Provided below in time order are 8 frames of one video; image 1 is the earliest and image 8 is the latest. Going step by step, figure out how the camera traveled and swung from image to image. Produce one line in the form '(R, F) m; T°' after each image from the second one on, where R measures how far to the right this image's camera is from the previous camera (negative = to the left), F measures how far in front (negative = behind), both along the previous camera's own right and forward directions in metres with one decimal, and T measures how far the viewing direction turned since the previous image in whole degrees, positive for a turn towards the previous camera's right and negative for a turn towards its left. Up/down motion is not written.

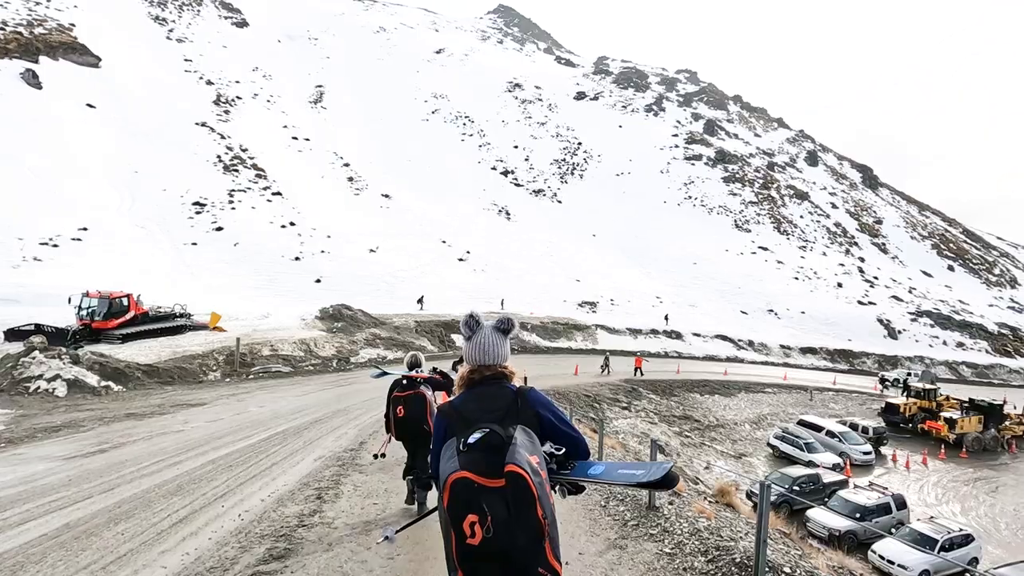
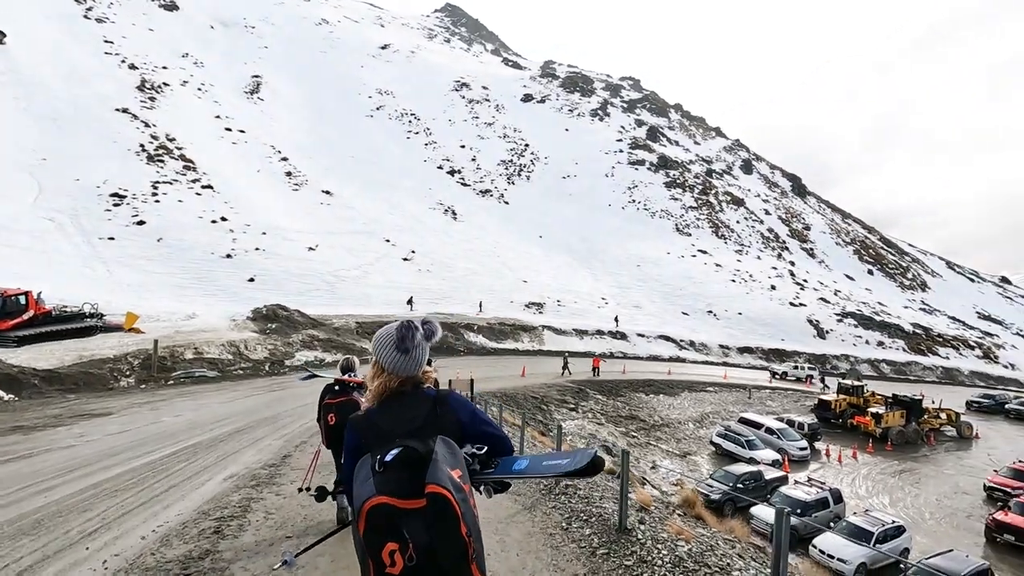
(0.0, +0.5) m; +6°
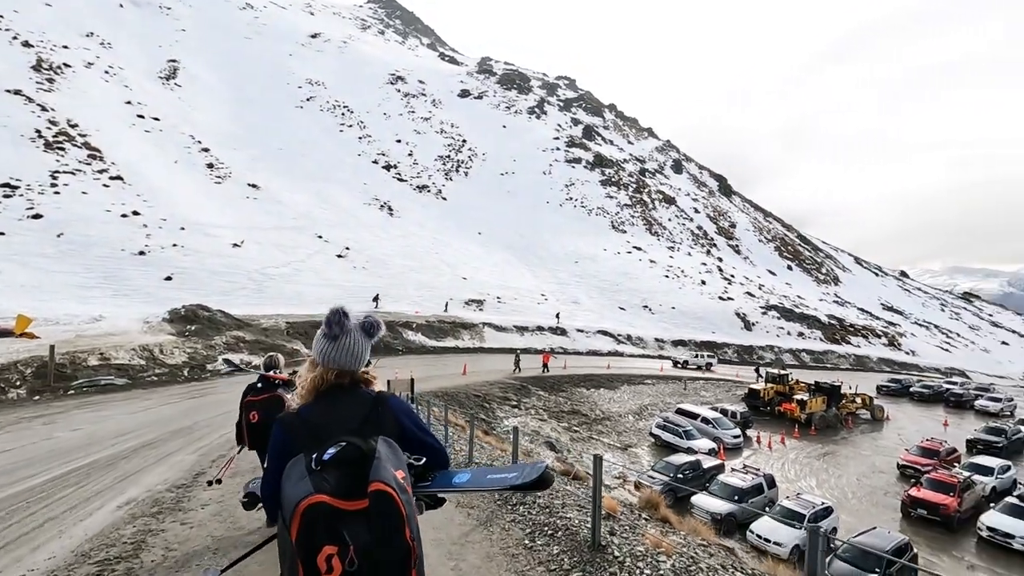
(-0.1, +0.4) m; +7°
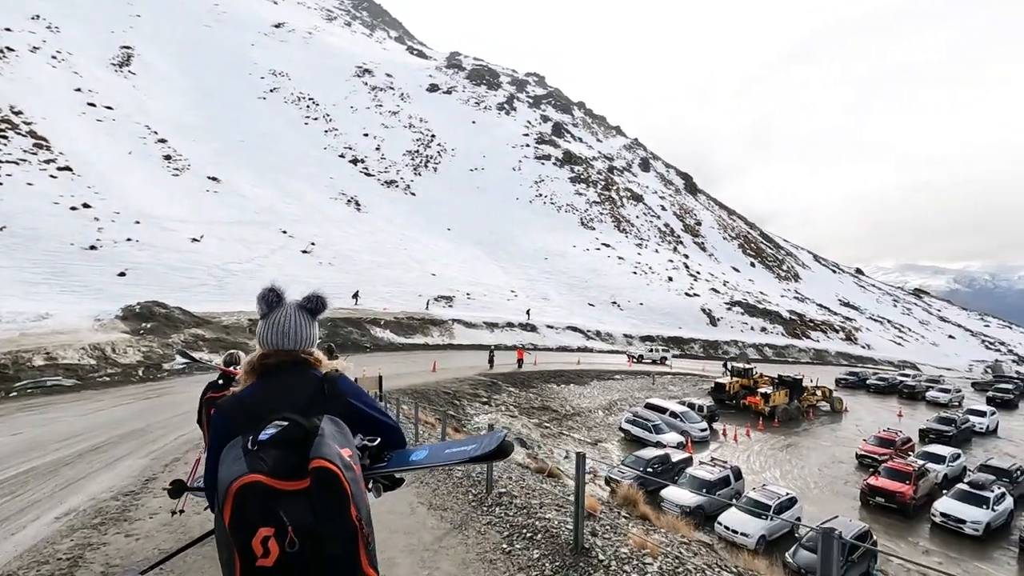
(0.0, +0.2) m; +3°
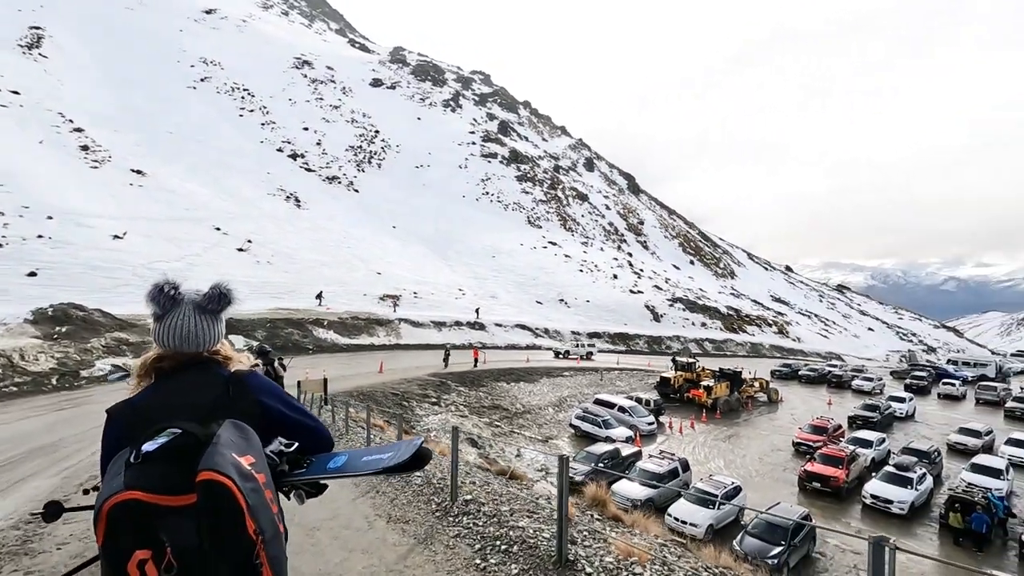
(-0.1, +0.2) m; +6°
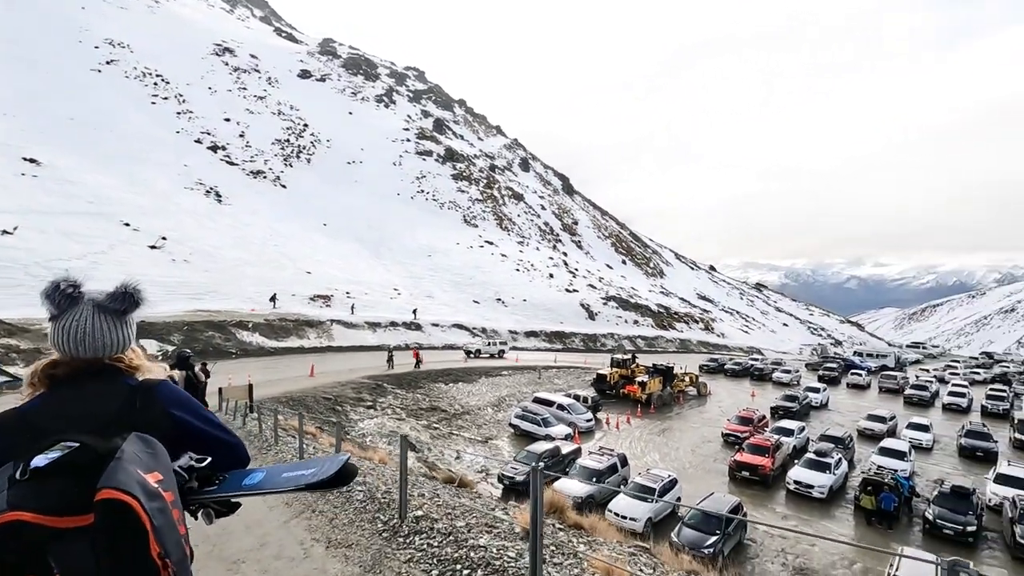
(-0.1, +0.3) m; +7°
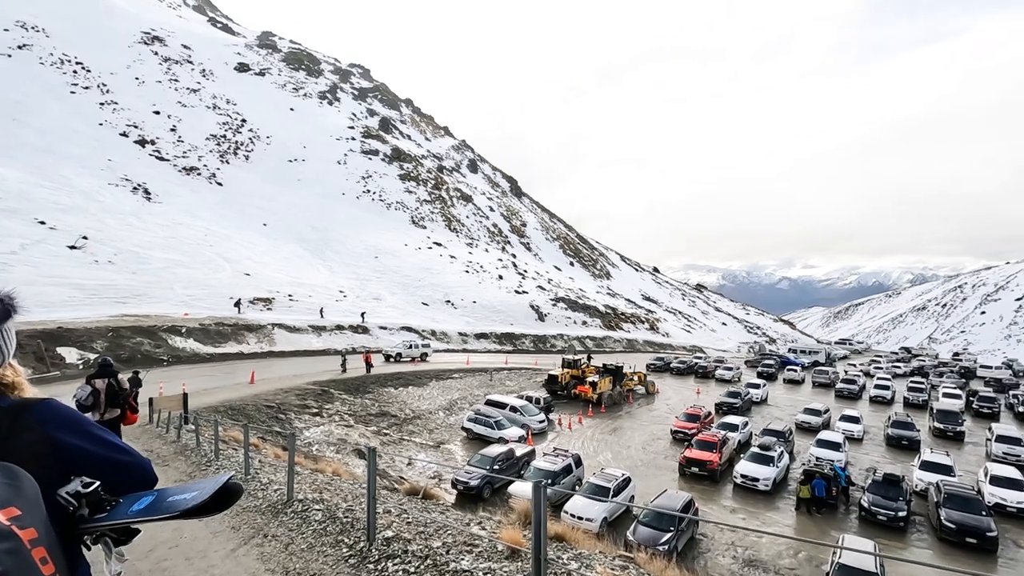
(-0.1, +0.2) m; +6°
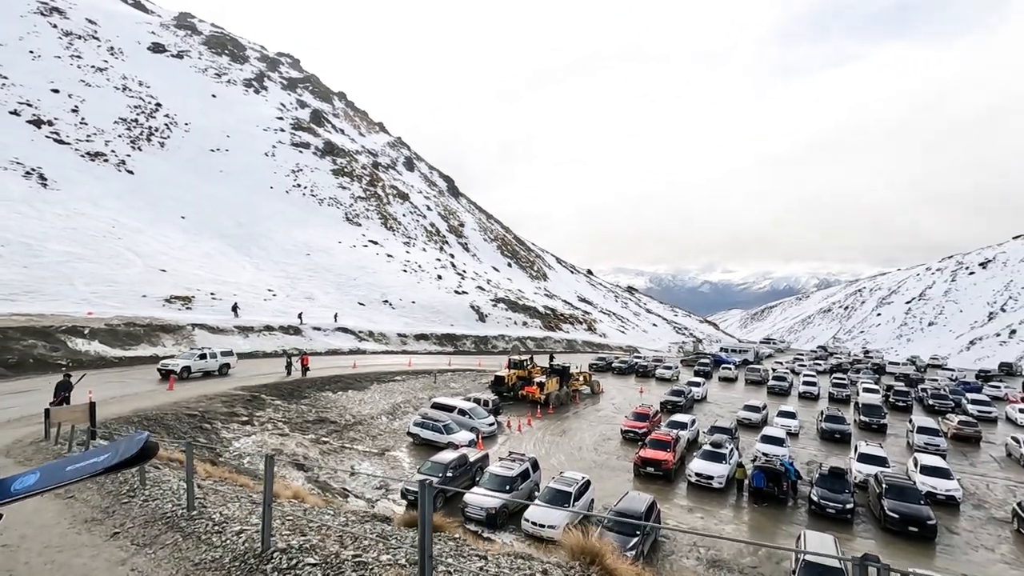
(-0.6, +0.8) m; +7°
